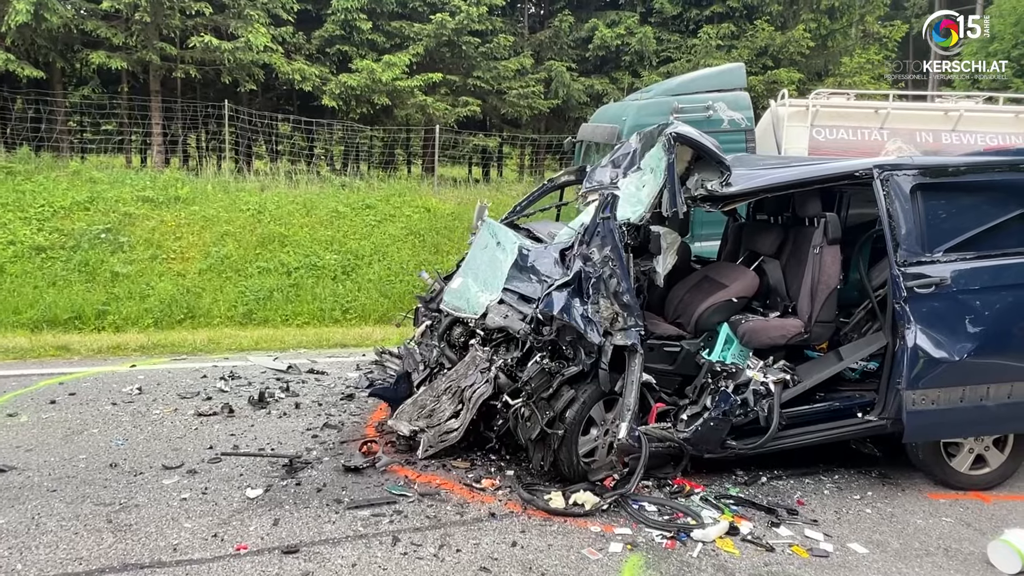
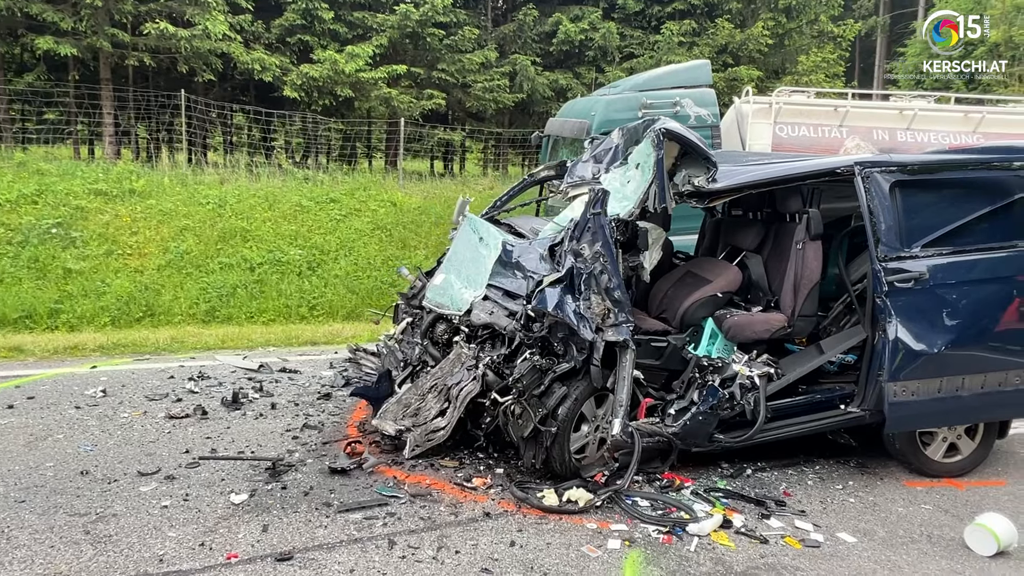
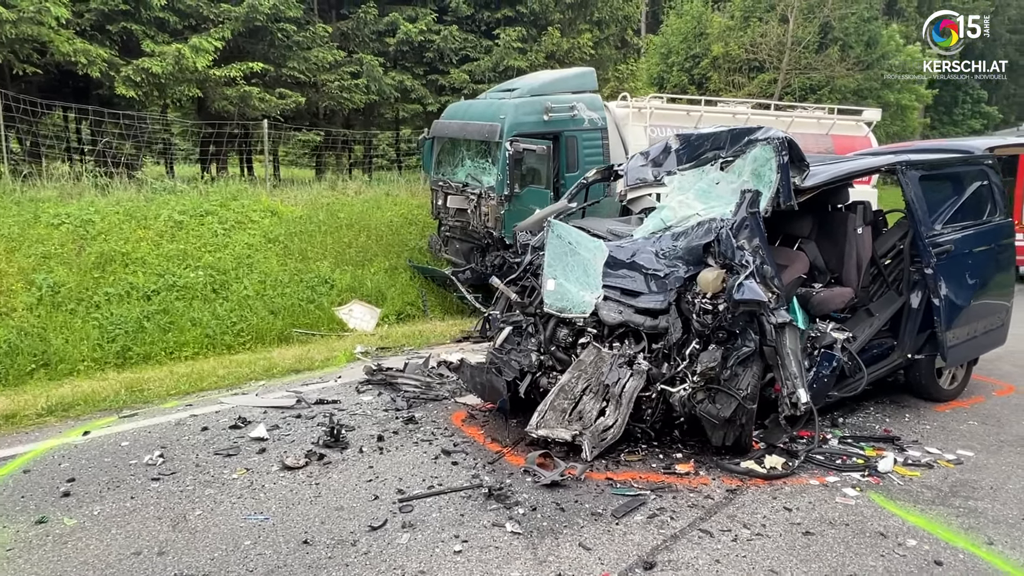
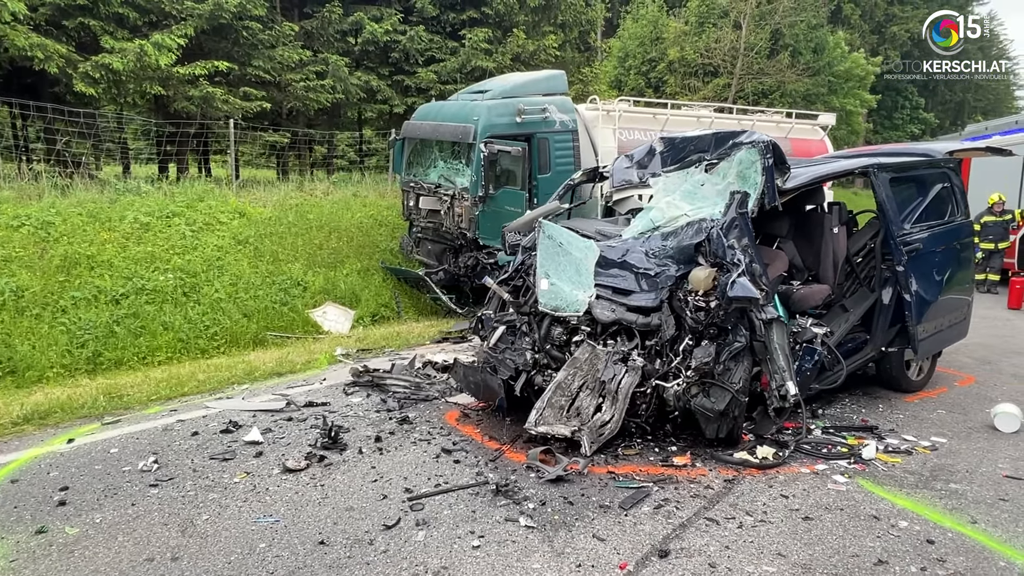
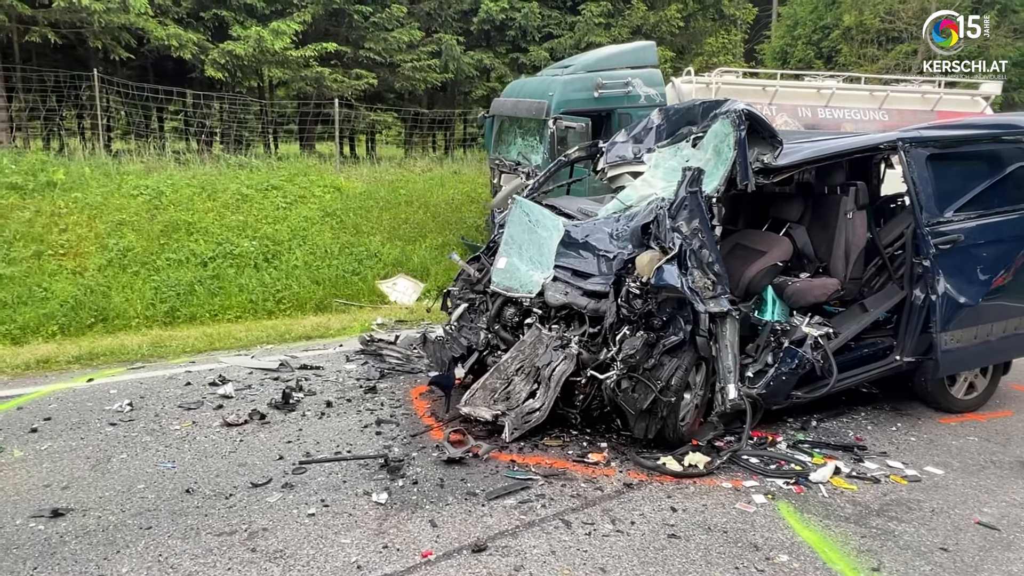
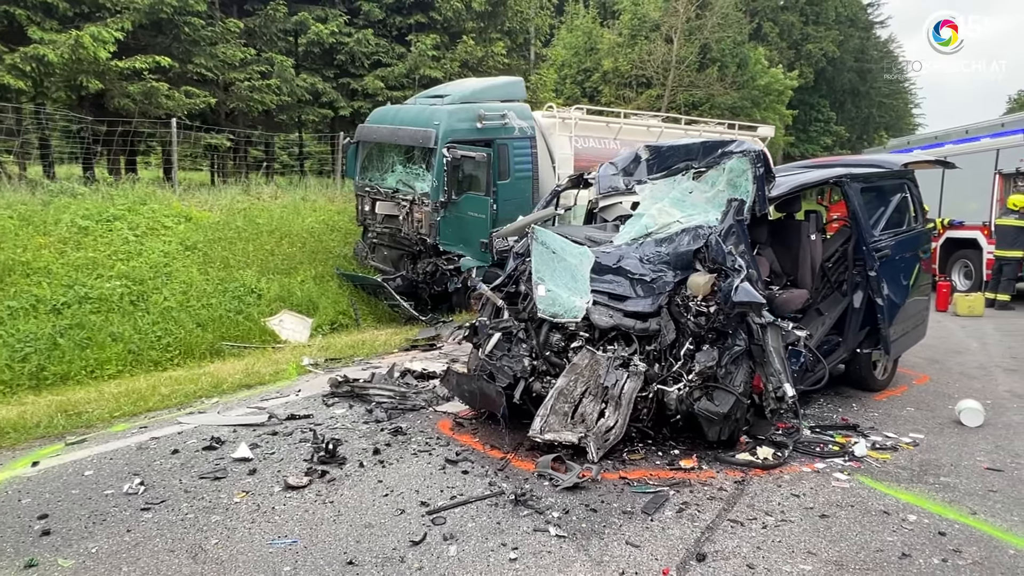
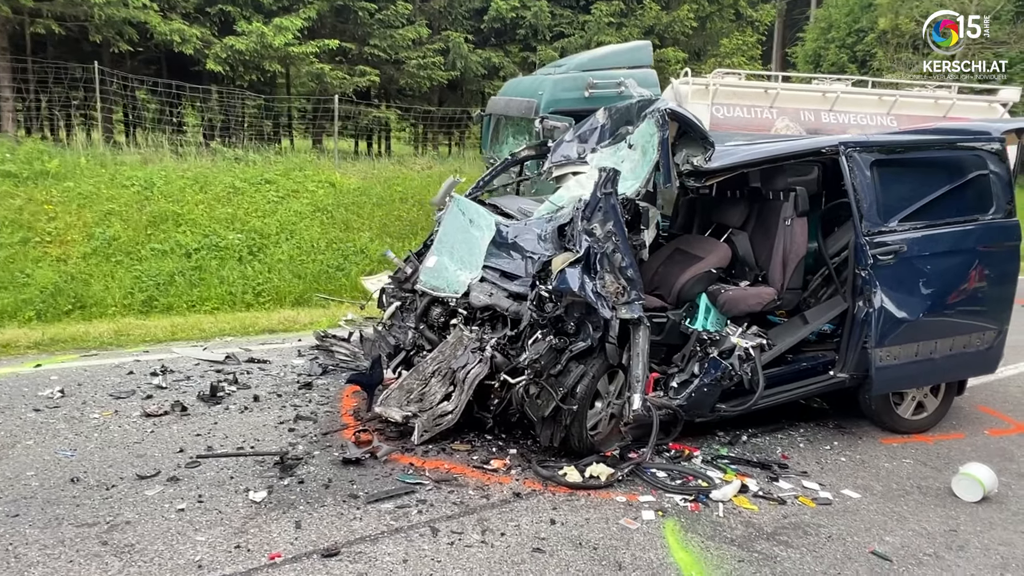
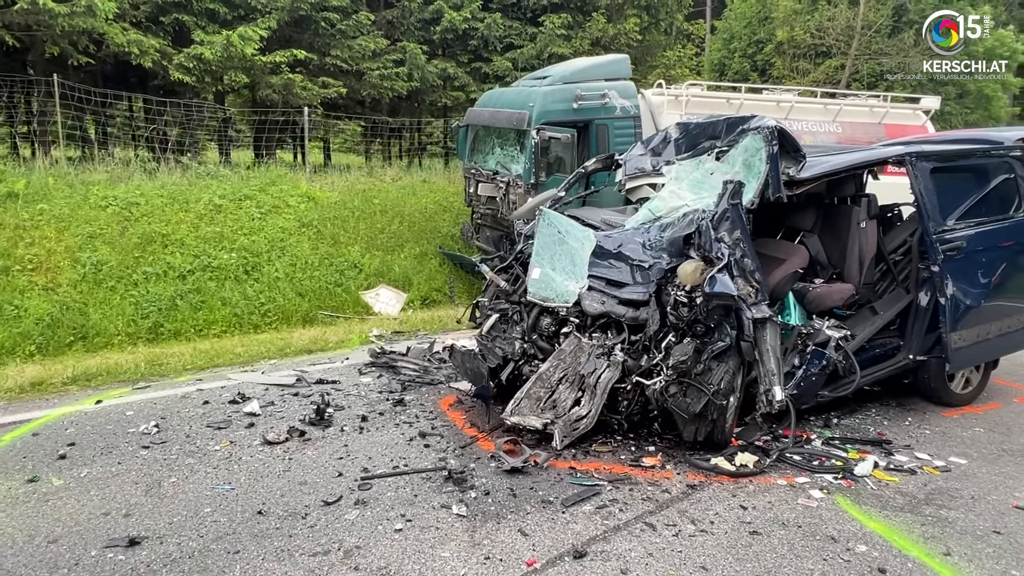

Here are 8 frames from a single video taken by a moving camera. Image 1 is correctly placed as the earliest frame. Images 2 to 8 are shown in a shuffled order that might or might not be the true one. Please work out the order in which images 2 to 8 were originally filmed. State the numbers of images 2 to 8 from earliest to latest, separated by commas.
2, 7, 5, 8, 3, 4, 6
